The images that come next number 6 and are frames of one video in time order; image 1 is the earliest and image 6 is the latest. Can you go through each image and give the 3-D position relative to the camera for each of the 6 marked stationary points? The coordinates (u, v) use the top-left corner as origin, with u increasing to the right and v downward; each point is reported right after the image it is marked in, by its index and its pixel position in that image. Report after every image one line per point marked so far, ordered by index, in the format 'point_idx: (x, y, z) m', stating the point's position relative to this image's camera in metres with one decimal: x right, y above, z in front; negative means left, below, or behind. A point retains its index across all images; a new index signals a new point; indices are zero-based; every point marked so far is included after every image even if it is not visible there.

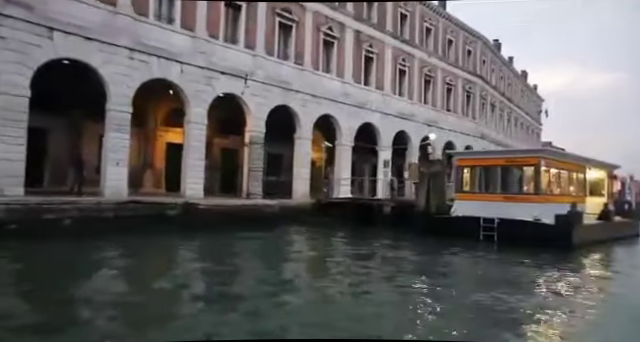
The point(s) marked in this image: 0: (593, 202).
0: (+7.1, -0.8, +12.4) m
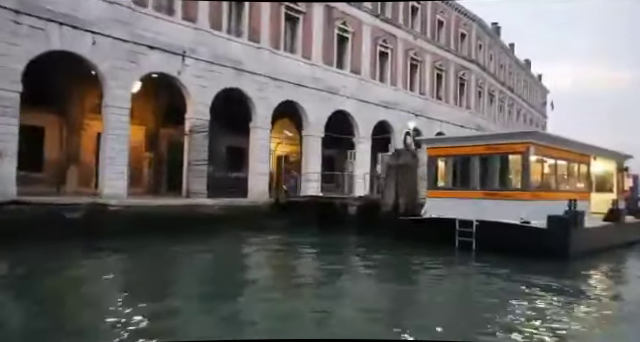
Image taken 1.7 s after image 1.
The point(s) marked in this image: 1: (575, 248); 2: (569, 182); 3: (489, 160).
0: (+6.3, -0.7, +10.7) m
1: (+4.5, -1.4, +8.3) m
2: (+4.8, -0.2, +9.2) m
3: (+3.1, +0.3, +8.7) m
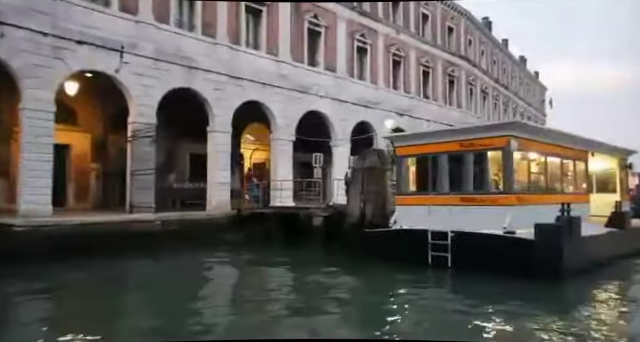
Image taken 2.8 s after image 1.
0: (+5.6, -0.6, +9.6) m
1: (+3.9, -1.4, +7.2) m
2: (+4.2, -0.1, +8.1) m
3: (+2.4, +0.2, +7.6) m
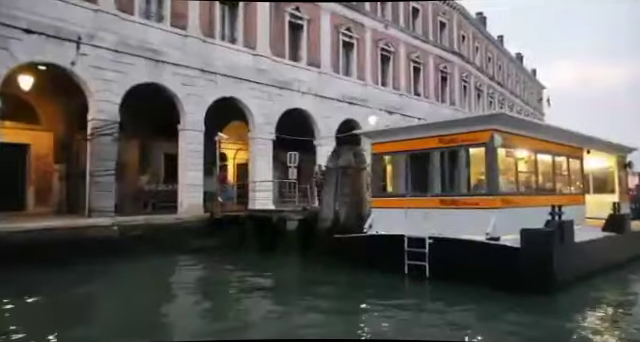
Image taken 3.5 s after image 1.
0: (+5.3, -0.6, +9.0) m
1: (+3.5, -1.4, +6.7) m
2: (+3.8, -0.1, +7.5) m
3: (+2.0, +0.3, +7.0) m
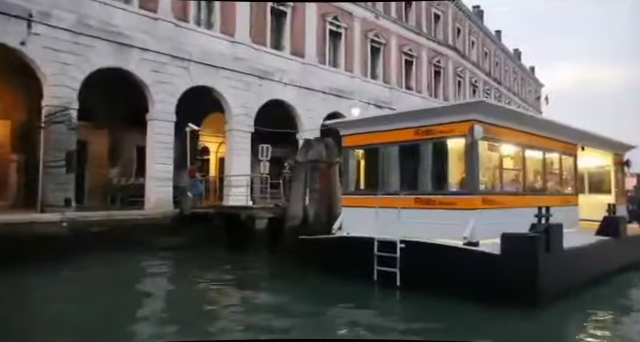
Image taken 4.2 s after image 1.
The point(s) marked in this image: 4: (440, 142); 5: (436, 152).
0: (+4.9, -0.6, +8.5) m
1: (+3.1, -1.3, +6.1) m
2: (+3.4, -0.1, +7.0) m
3: (+1.6, +0.3, +6.5) m
4: (+1.8, +0.4, +6.8) m
5: (+1.7, +0.3, +6.6) m
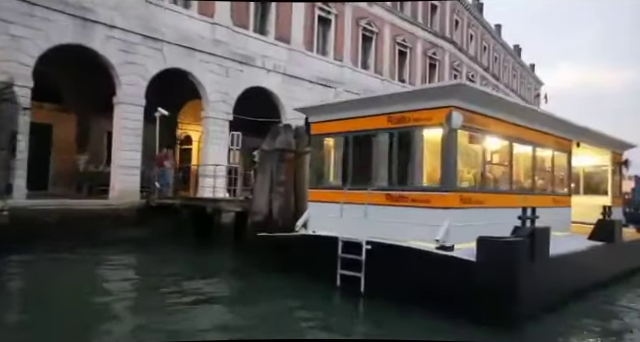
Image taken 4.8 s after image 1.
0: (+4.5, -0.6, +8.0) m
1: (+2.8, -1.3, +5.7) m
2: (+3.1, -0.1, +6.5) m
3: (+1.3, +0.4, +6.0) m
4: (+1.4, +0.5, +6.3) m
5: (+1.3, +0.3, +6.1) m
